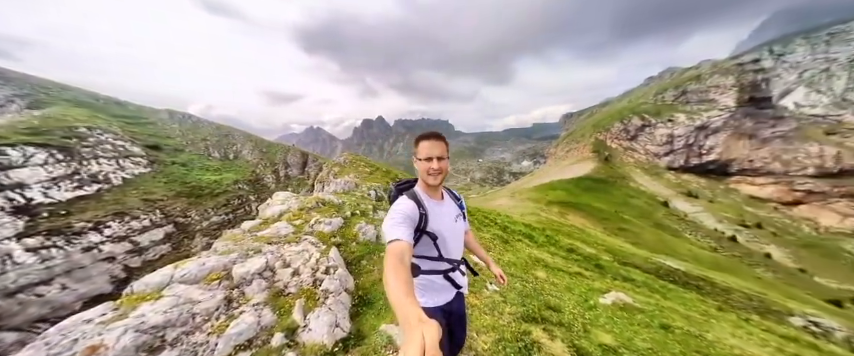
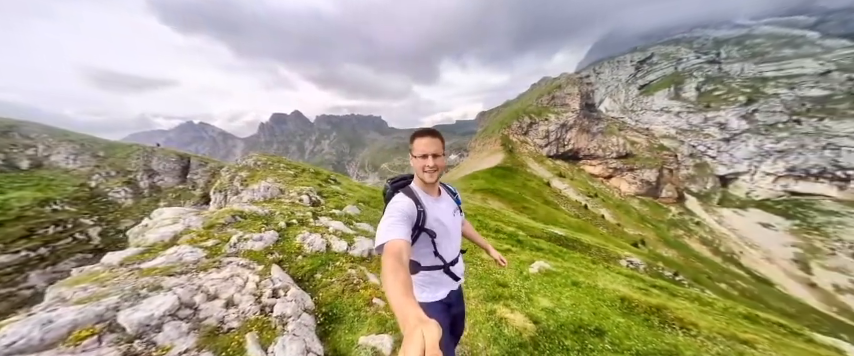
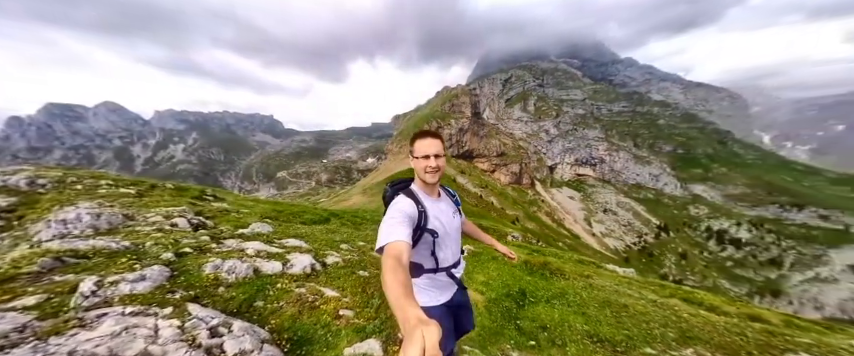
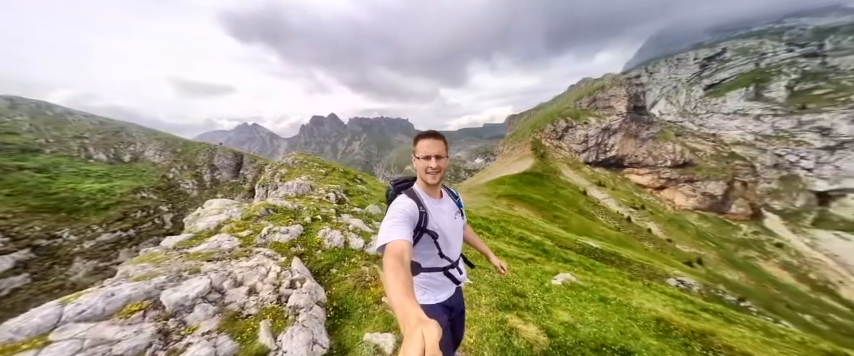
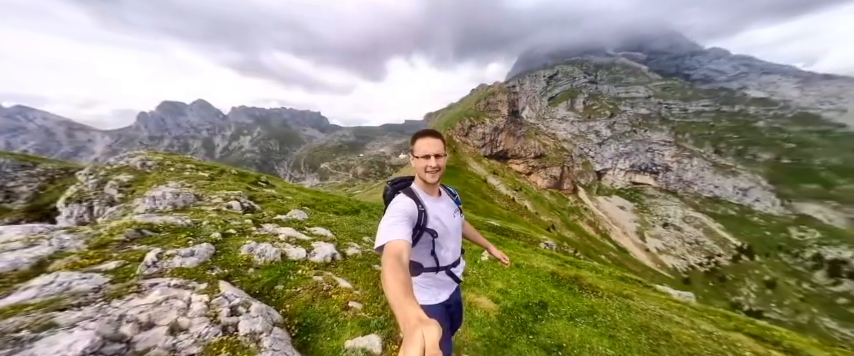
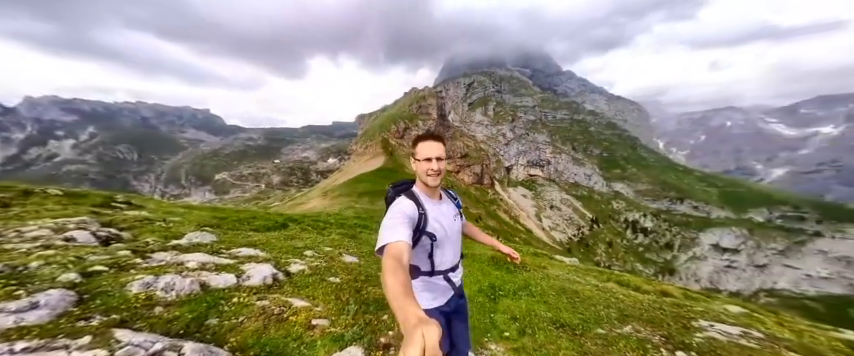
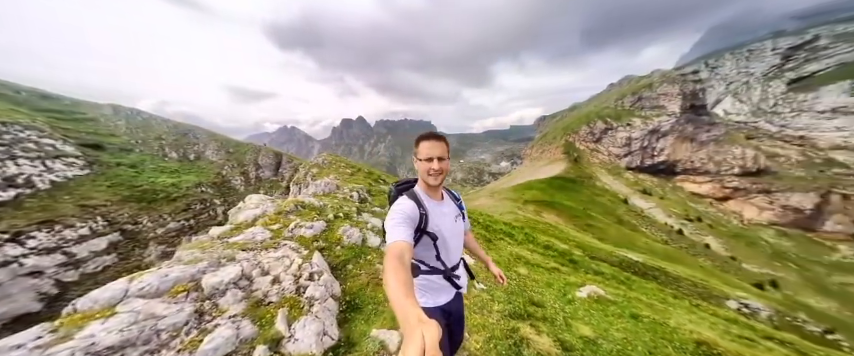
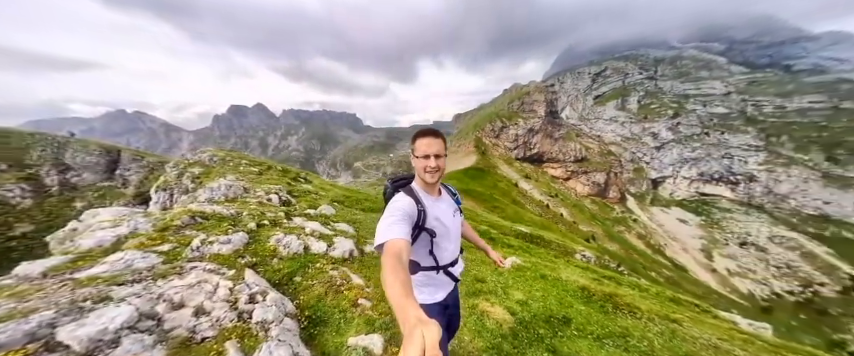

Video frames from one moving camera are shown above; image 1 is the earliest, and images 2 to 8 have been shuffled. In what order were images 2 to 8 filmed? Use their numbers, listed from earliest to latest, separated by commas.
7, 4, 2, 8, 5, 3, 6
